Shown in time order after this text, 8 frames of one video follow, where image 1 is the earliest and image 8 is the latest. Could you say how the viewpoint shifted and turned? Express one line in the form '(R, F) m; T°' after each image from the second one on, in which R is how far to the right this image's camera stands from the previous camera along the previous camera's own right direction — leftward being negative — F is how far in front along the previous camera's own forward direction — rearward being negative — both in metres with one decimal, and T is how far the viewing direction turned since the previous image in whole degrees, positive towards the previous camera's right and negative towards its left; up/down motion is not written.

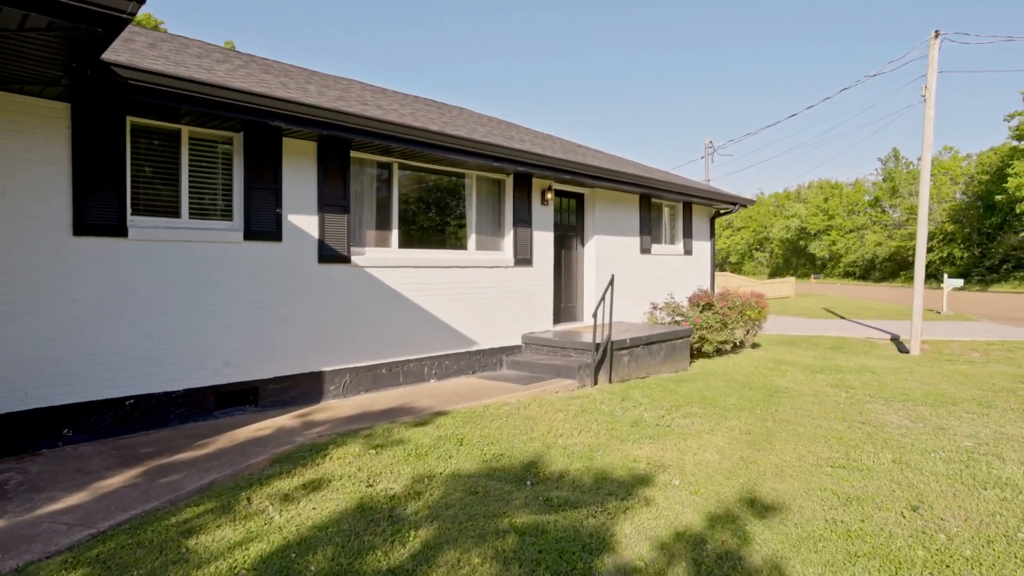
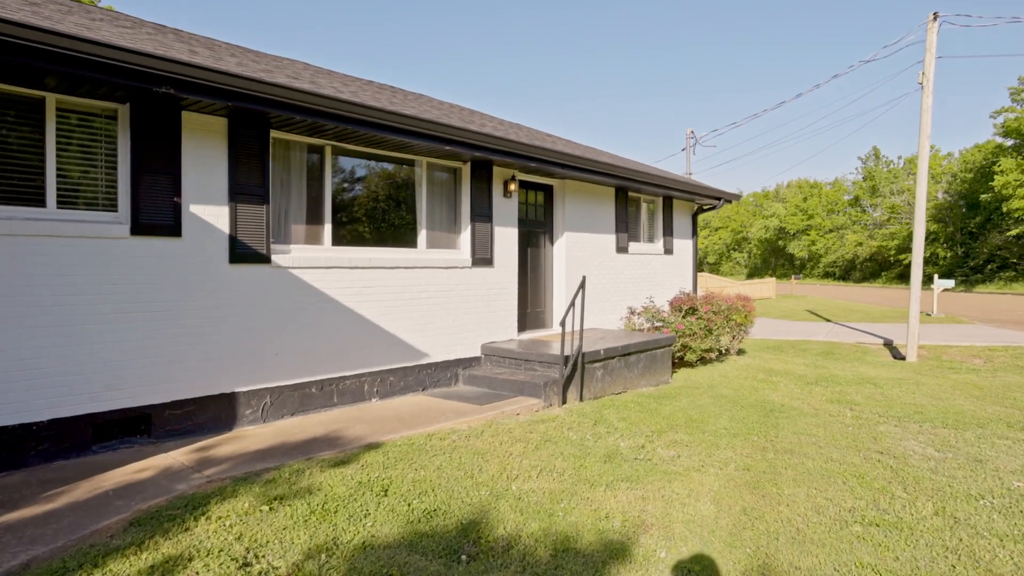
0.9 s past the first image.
(+0.2, +1.0) m; +2°
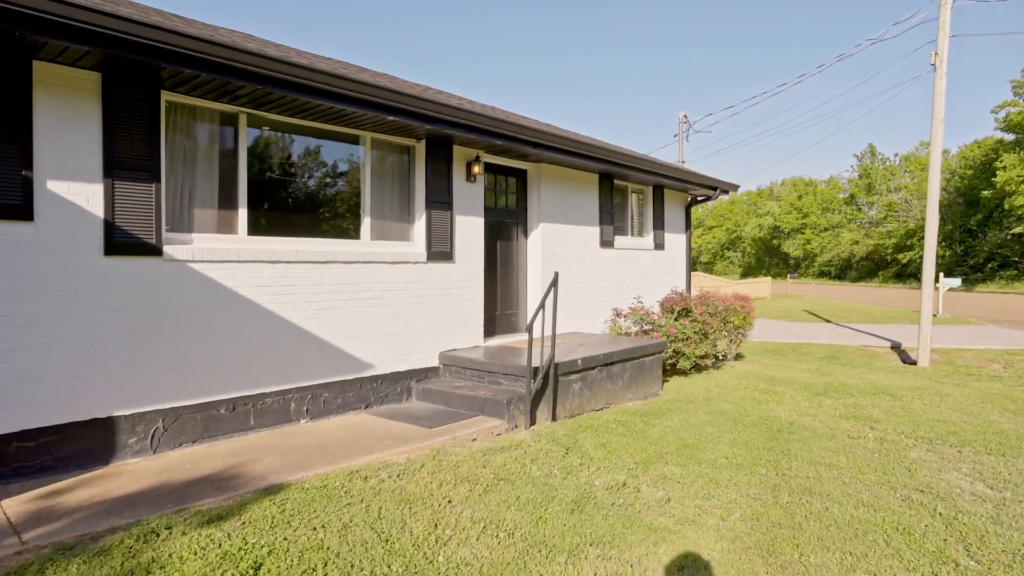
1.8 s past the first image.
(+0.3, +1.0) m; +1°
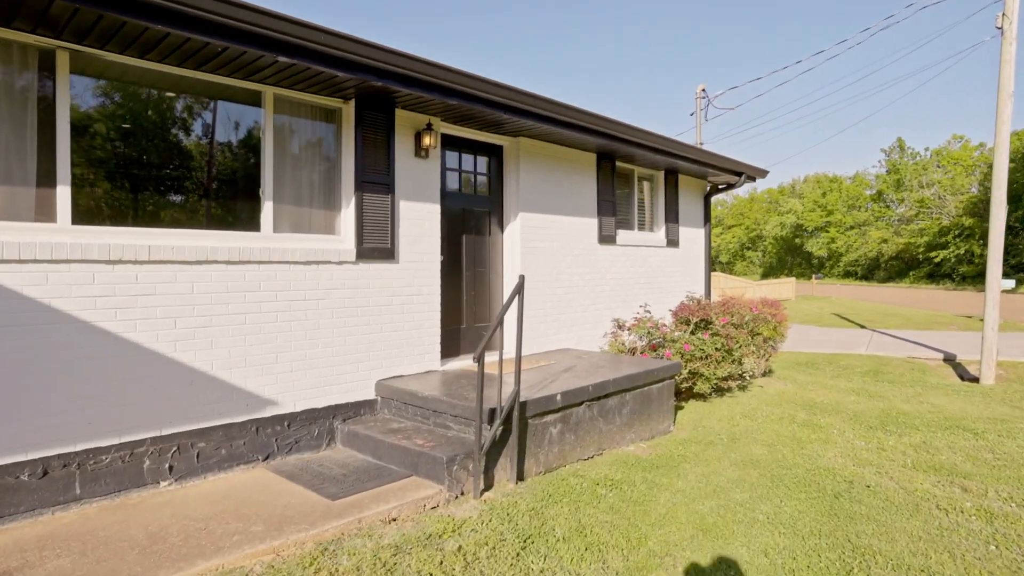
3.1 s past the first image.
(+0.4, +1.5) m; -2°
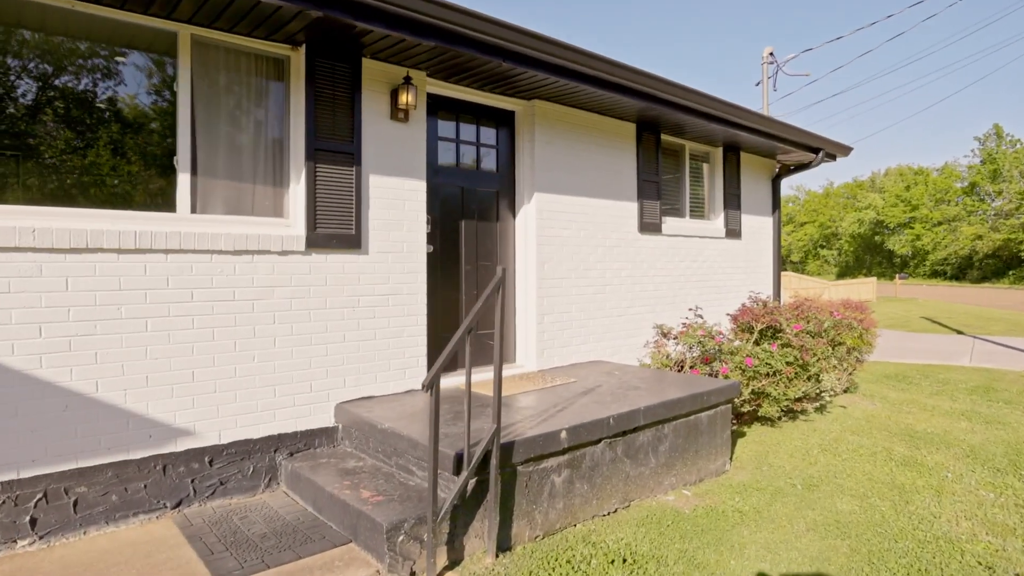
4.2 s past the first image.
(+0.4, +1.1) m; -6°
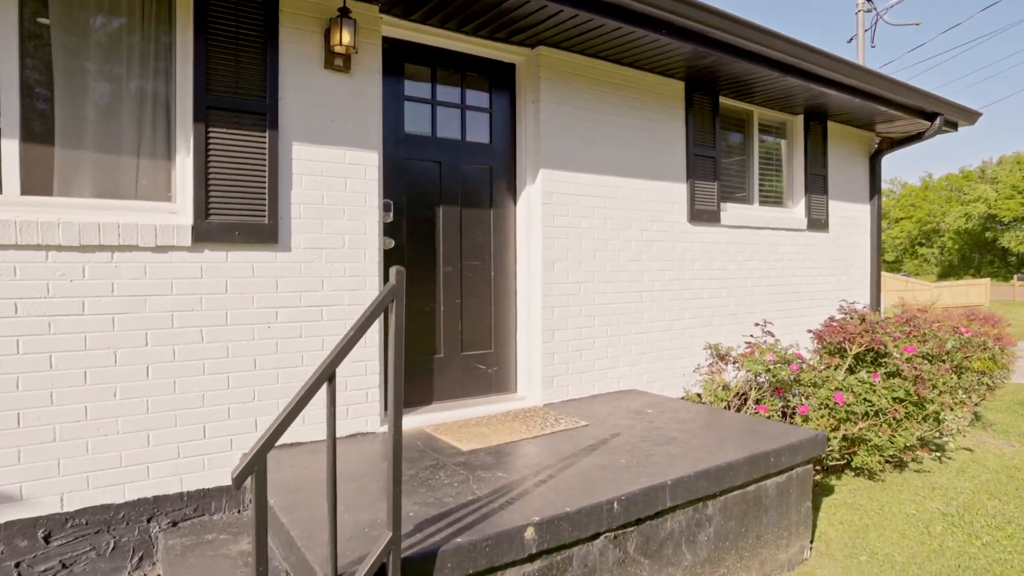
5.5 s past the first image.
(+0.4, +1.1) m; -7°
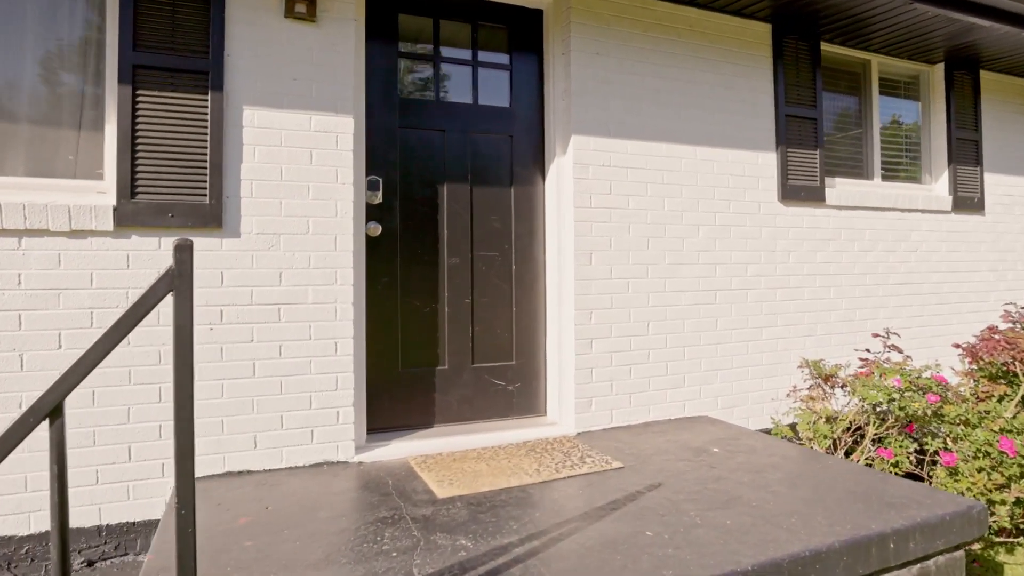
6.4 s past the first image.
(+0.4, +0.7) m; -11°
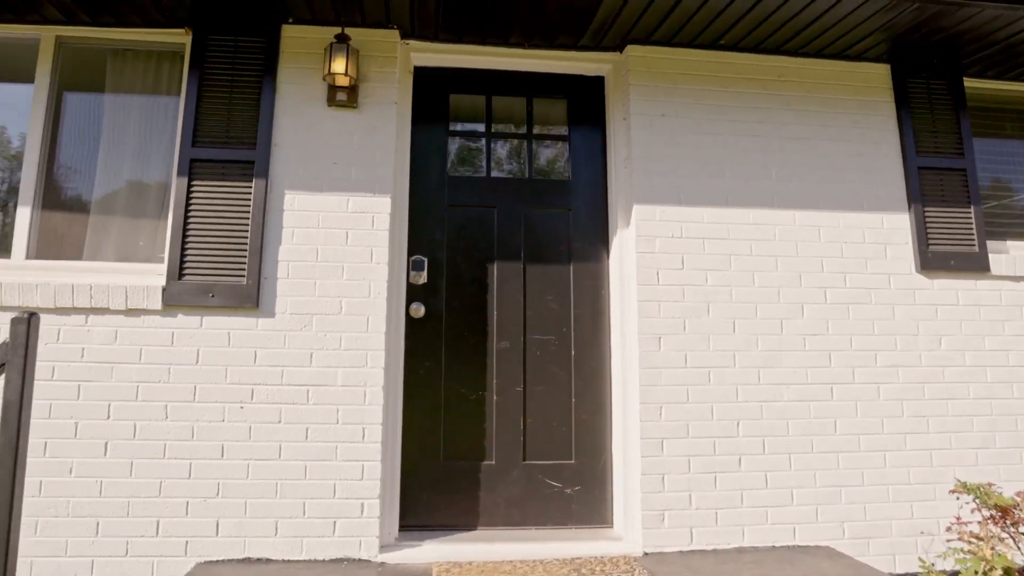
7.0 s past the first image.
(+0.5, +0.3) m; -16°
